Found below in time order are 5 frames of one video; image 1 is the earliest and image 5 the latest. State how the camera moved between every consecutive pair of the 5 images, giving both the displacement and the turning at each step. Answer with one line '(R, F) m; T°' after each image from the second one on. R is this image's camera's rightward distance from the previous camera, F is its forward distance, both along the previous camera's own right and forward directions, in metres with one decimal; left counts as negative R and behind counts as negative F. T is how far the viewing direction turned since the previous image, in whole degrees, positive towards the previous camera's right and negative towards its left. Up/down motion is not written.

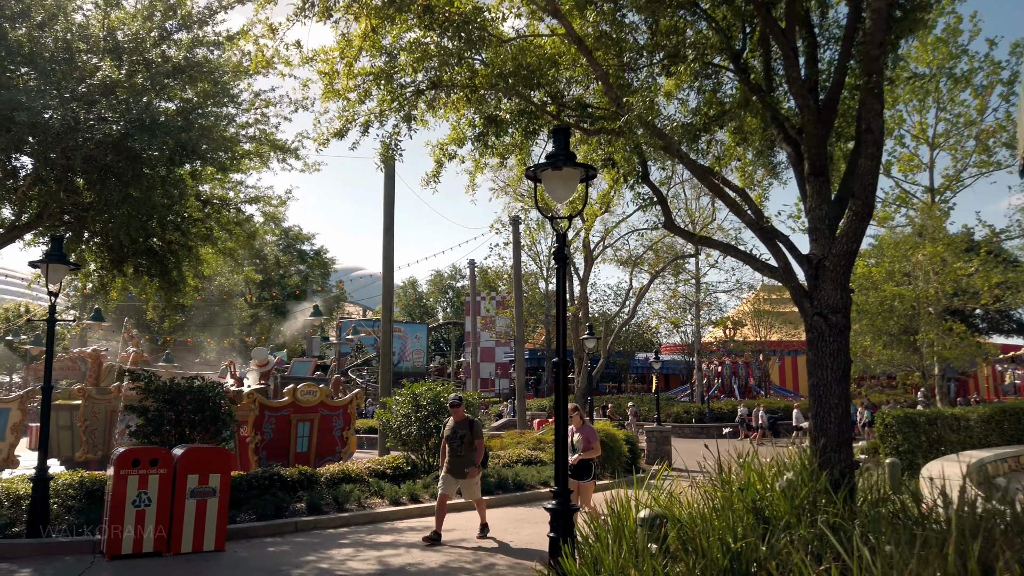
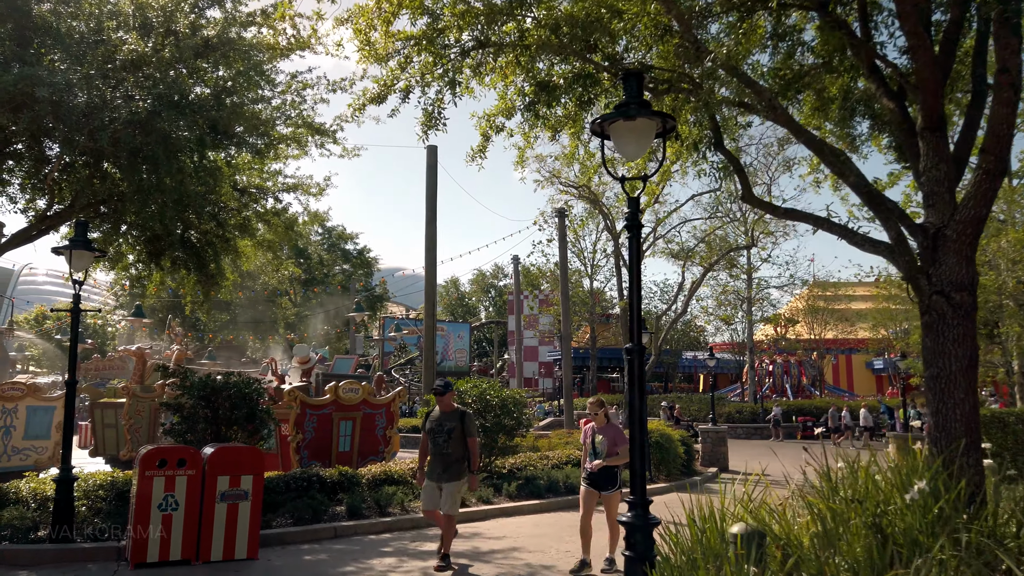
(-0.1, +0.8) m; -3°
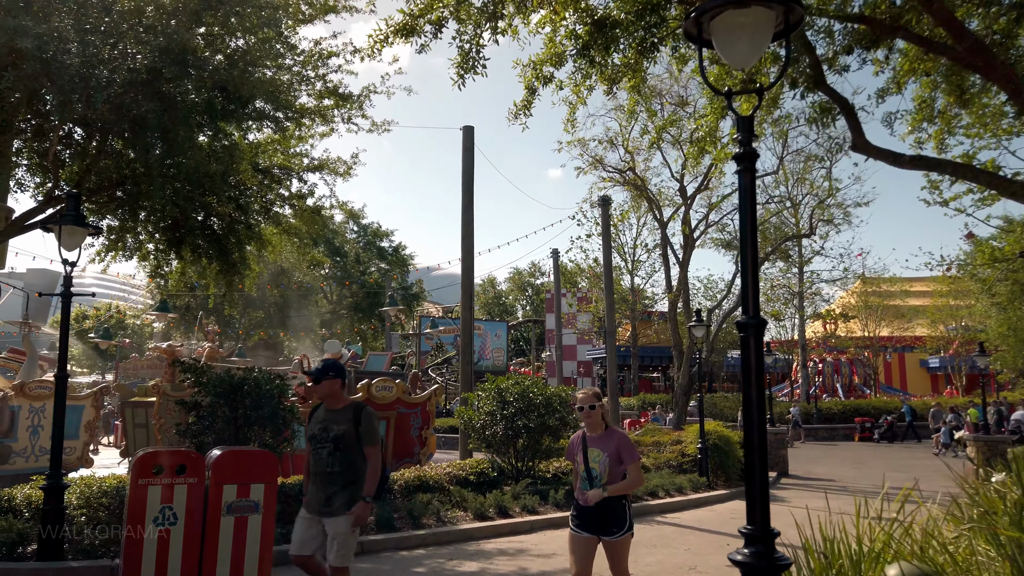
(-0.1, +1.1) m; -3°
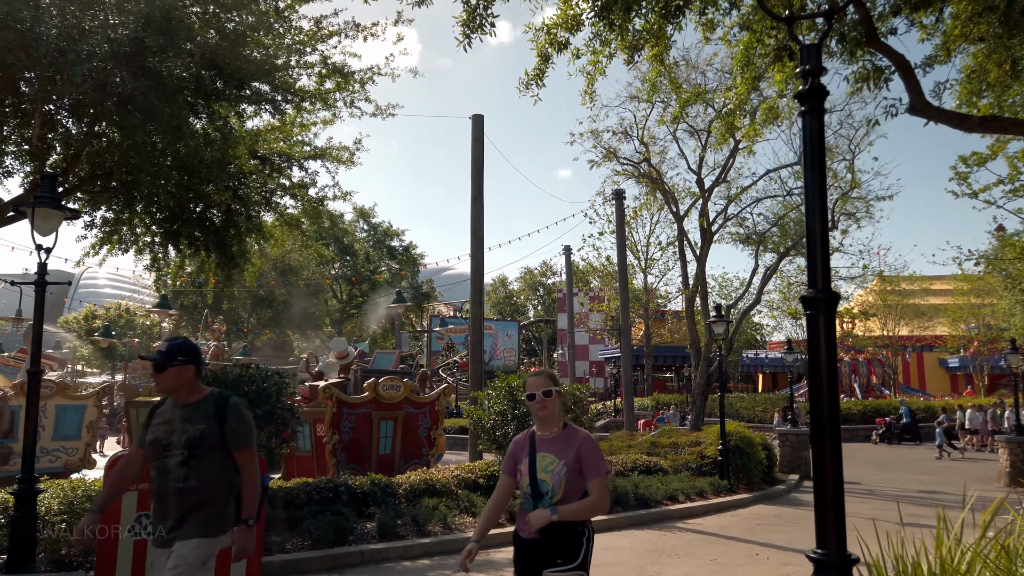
(0.0, +0.6) m; -1°
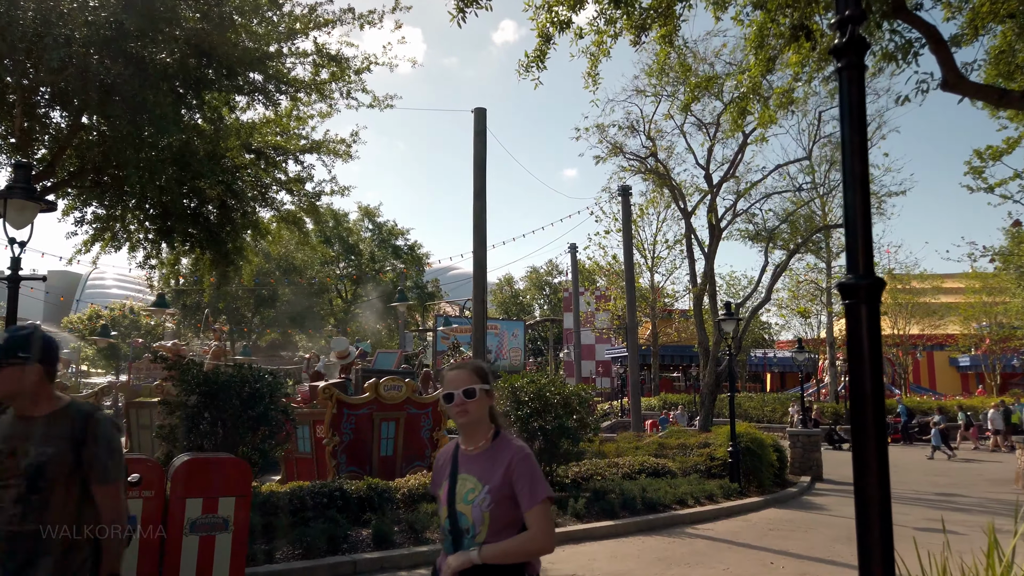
(+0.1, +0.4) m; 0°
